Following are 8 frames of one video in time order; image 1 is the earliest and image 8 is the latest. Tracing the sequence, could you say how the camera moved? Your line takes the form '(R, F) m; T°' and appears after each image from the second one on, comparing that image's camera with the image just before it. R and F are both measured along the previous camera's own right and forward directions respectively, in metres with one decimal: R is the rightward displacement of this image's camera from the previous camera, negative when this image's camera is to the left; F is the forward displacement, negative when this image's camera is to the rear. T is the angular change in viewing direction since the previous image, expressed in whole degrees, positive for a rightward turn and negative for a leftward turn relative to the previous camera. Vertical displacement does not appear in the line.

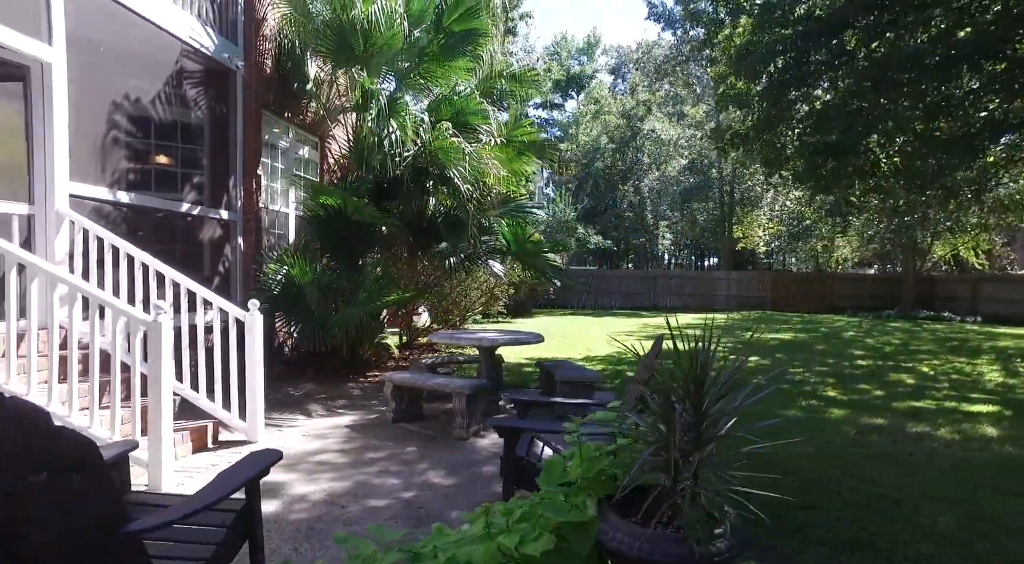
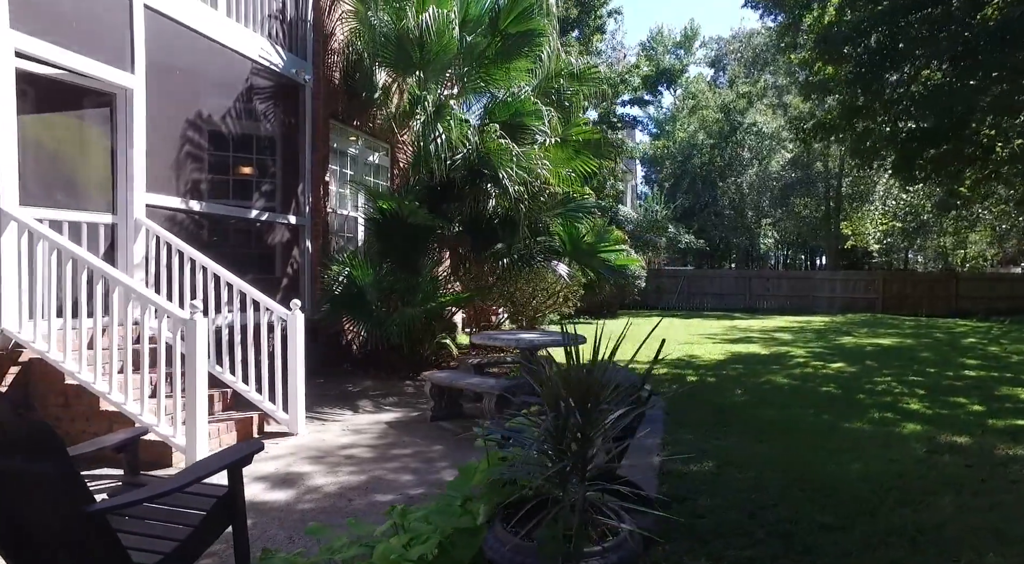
(+0.8, +0.1) m; -10°
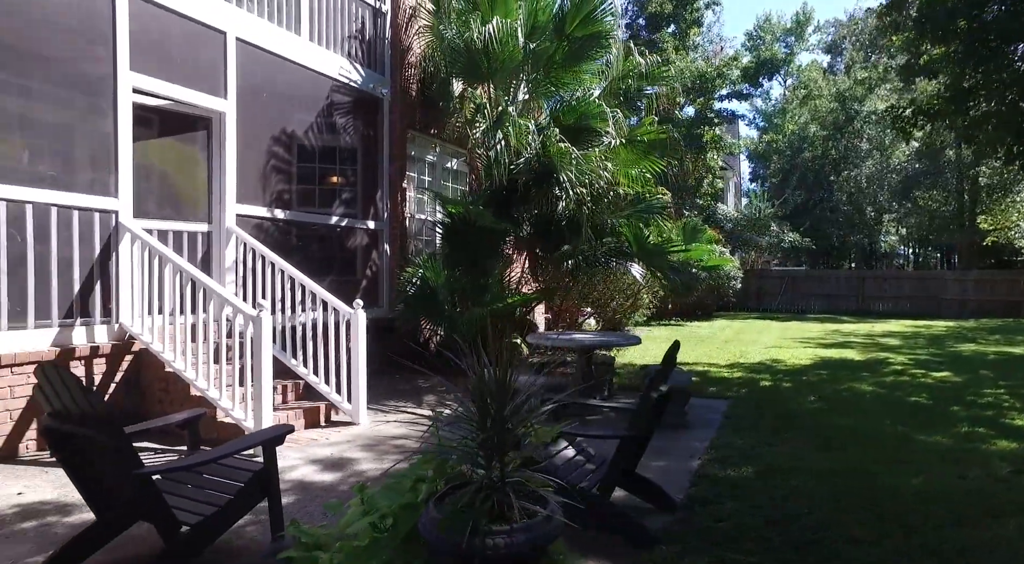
(+0.8, -0.1) m; -11°
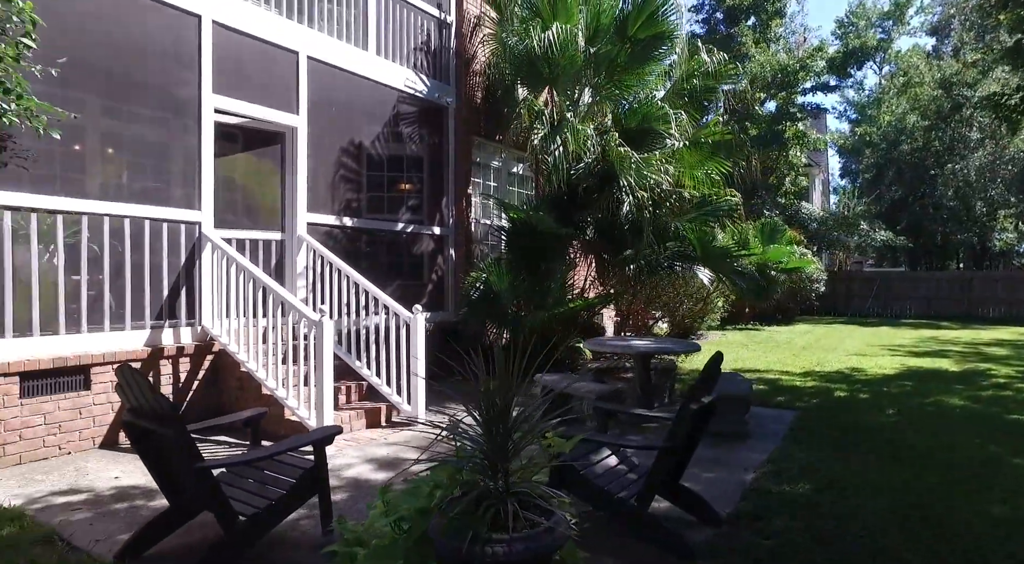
(+0.4, 0.0) m; -8°
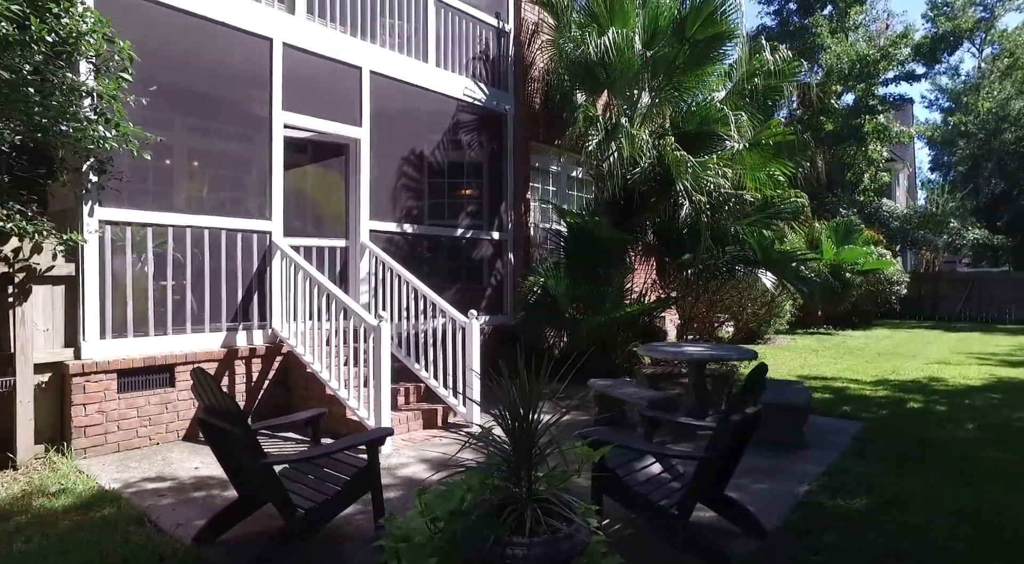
(+0.2, -0.1) m; -6°
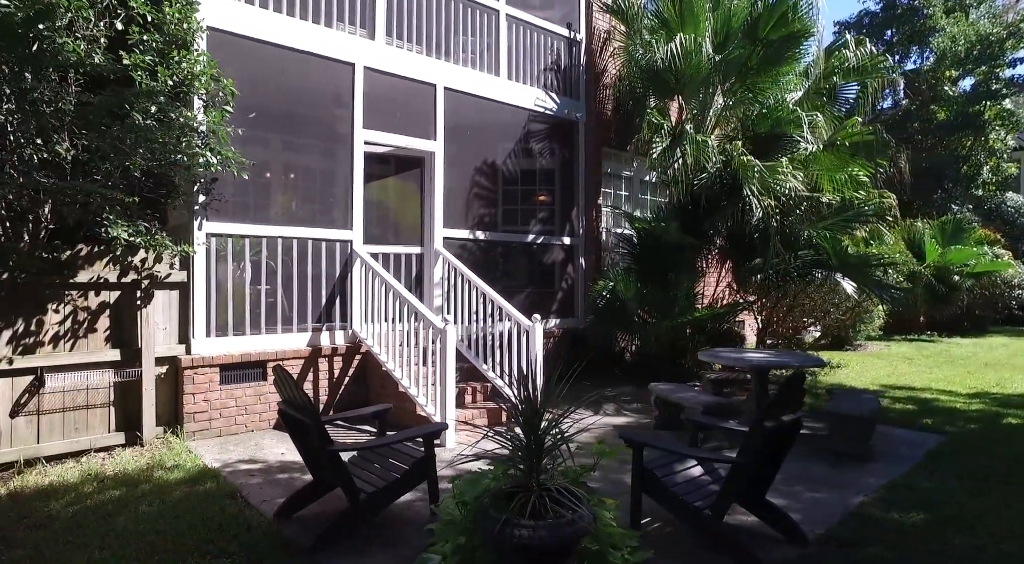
(+0.5, -0.2) m; -9°
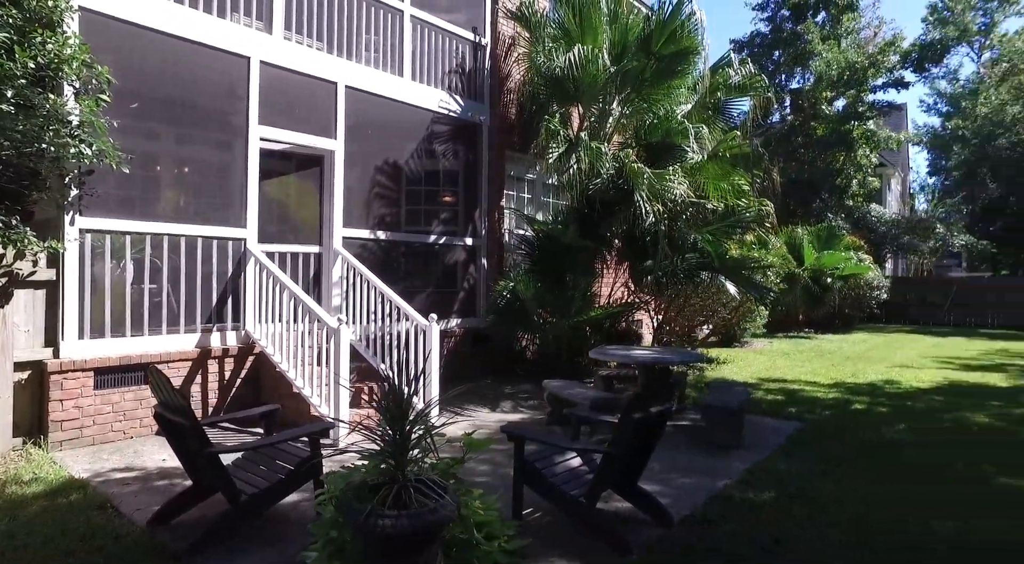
(+0.3, -0.1) m; +6°
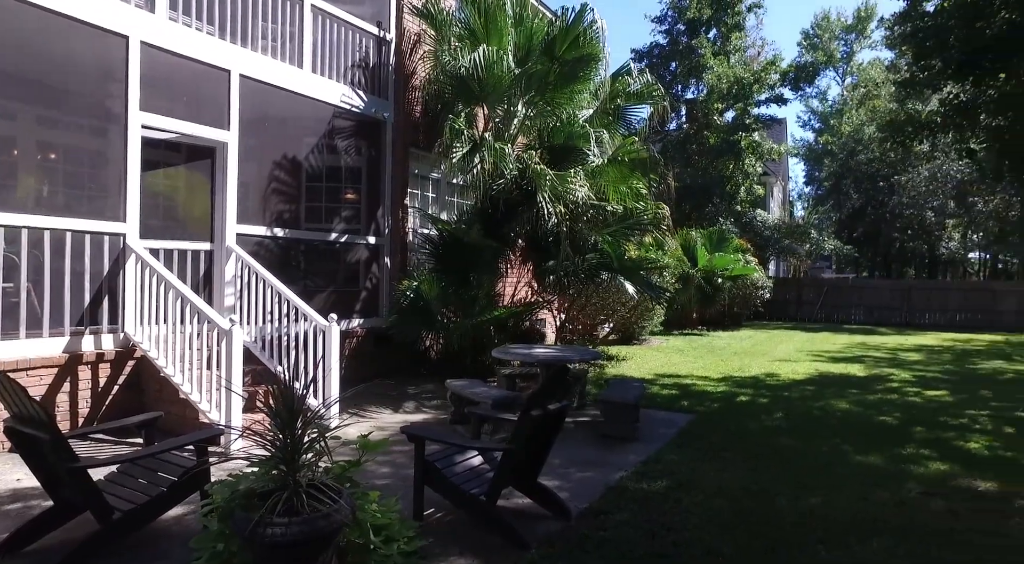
(0.0, 0.0) m; +8°
